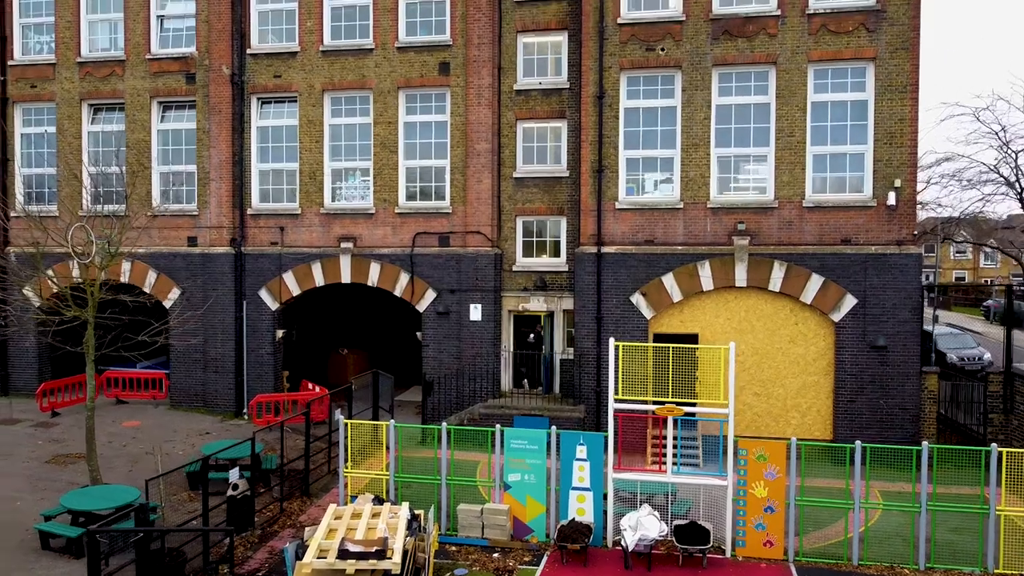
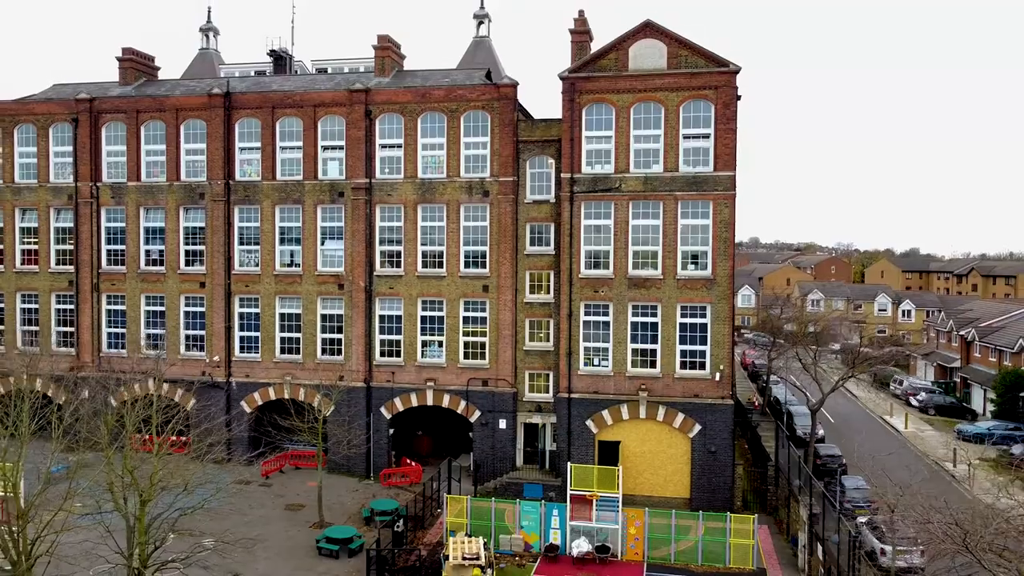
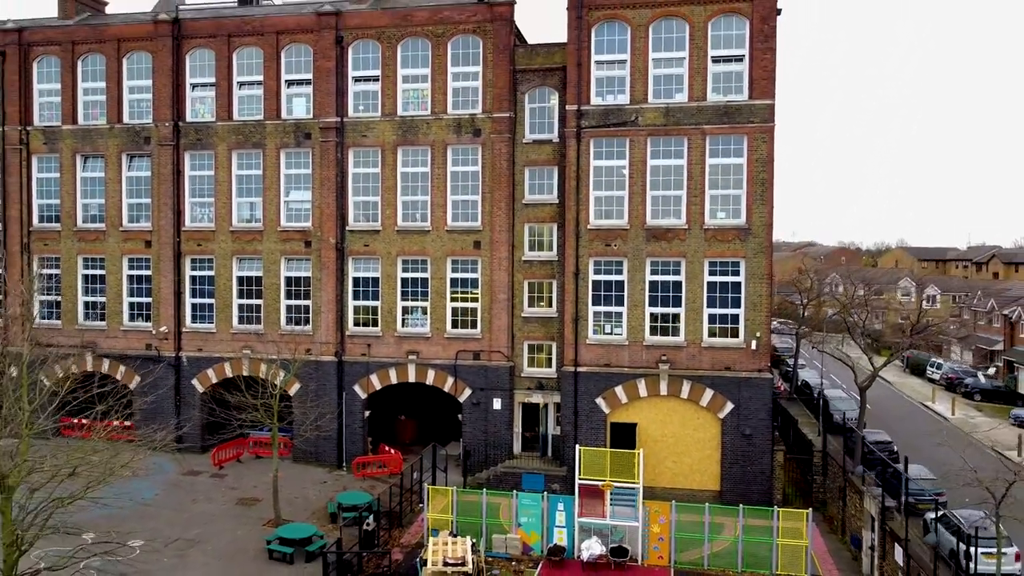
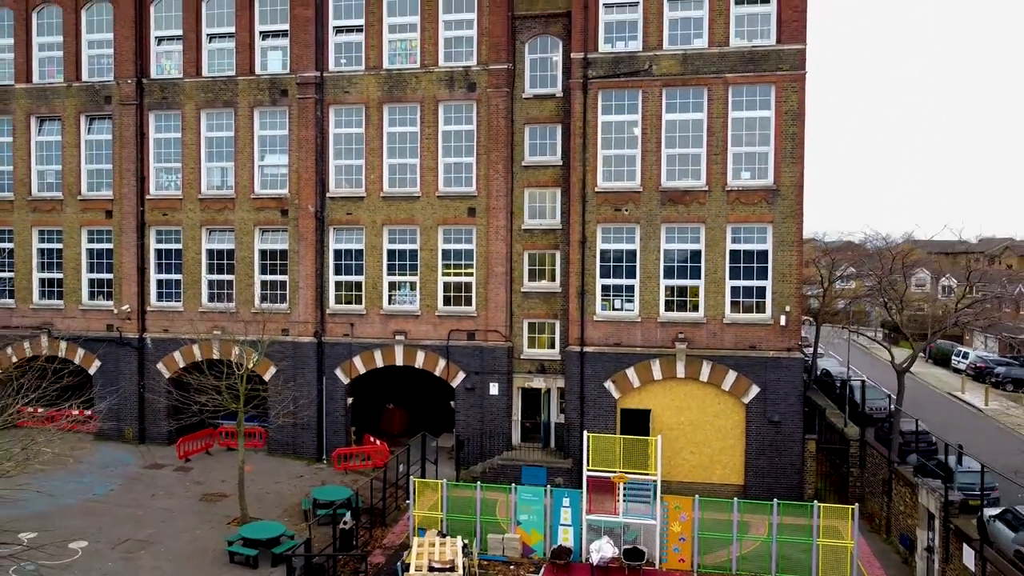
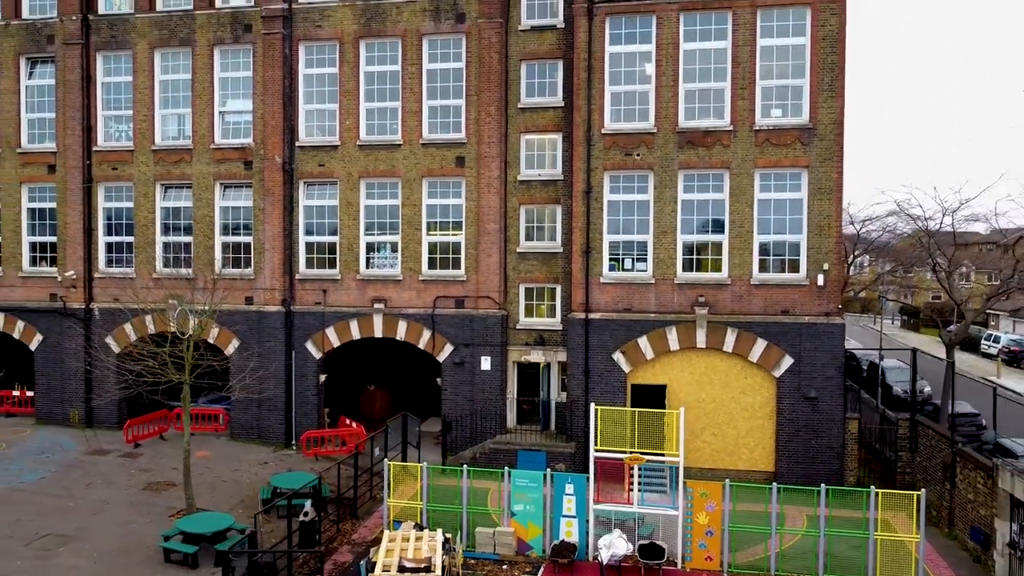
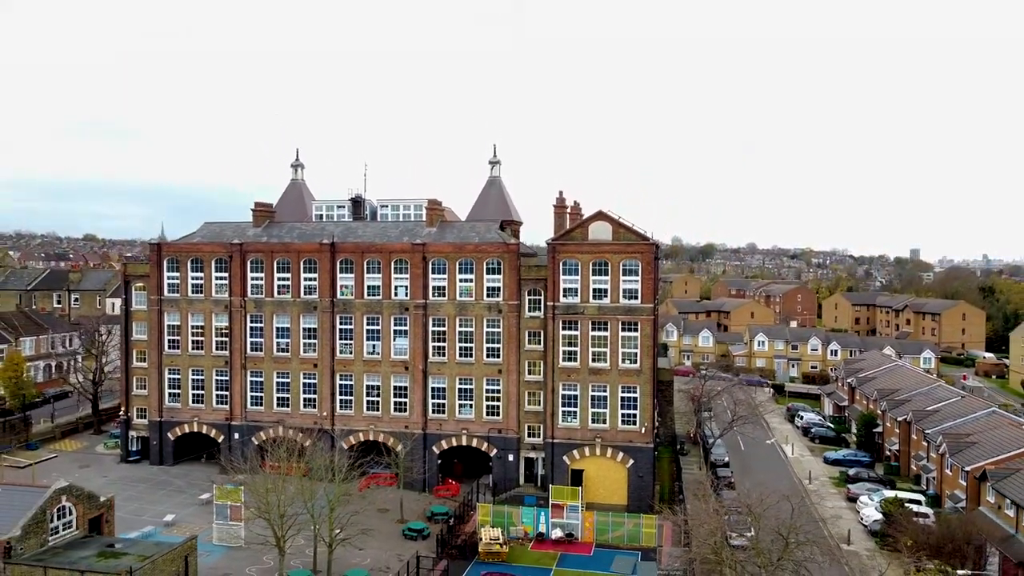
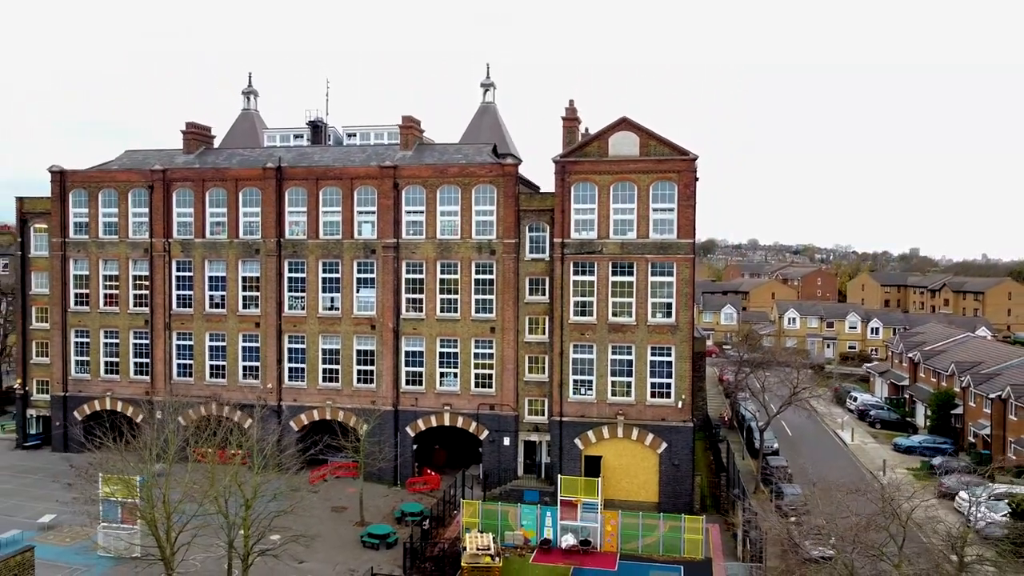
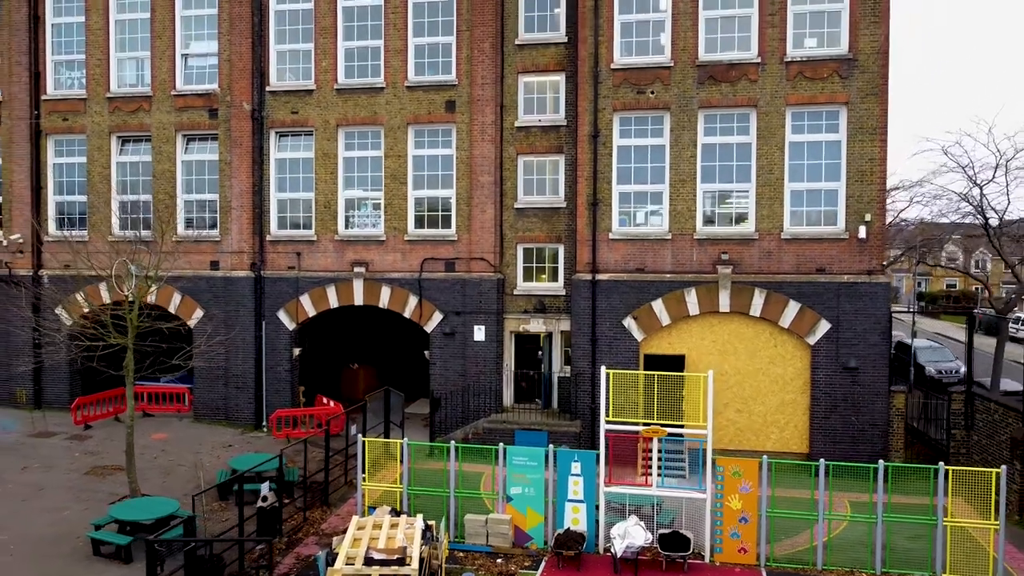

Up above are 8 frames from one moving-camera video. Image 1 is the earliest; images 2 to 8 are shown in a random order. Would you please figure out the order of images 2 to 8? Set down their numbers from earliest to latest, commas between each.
8, 5, 4, 3, 2, 7, 6
